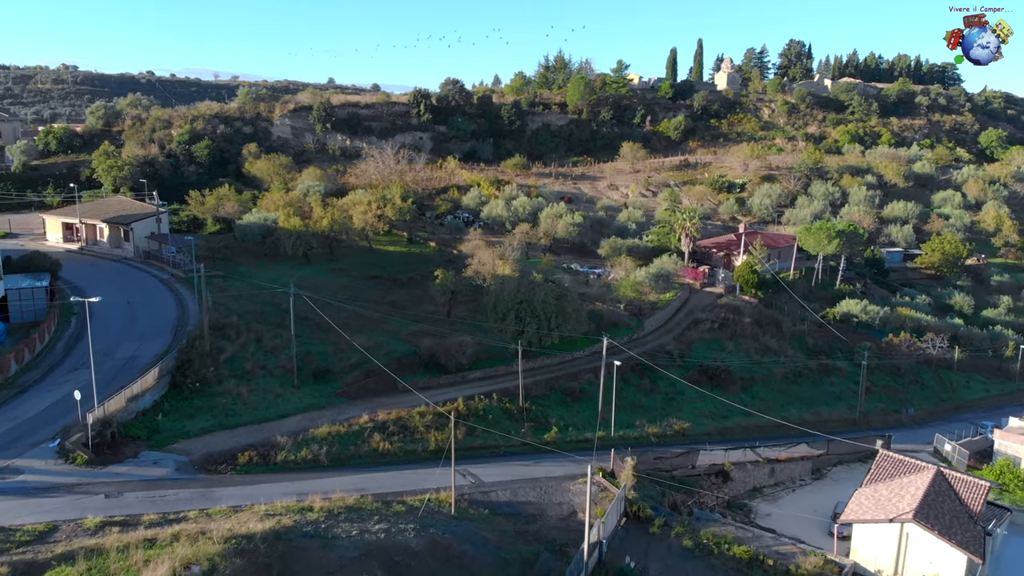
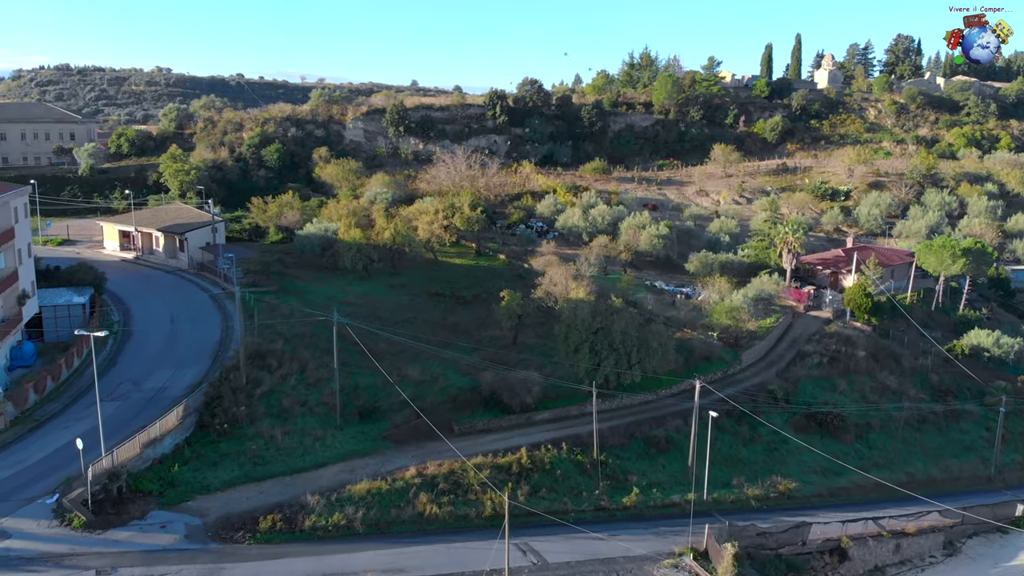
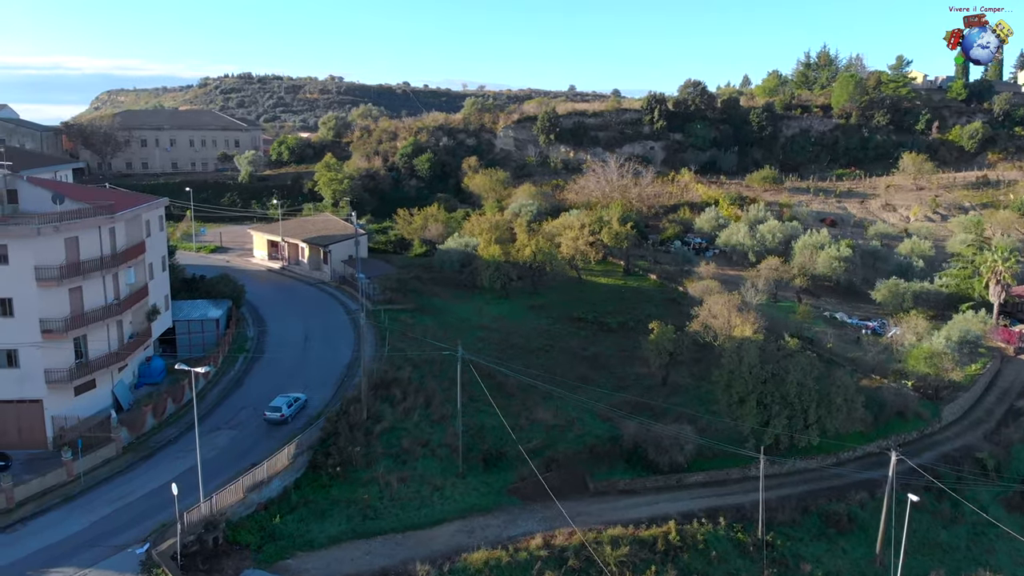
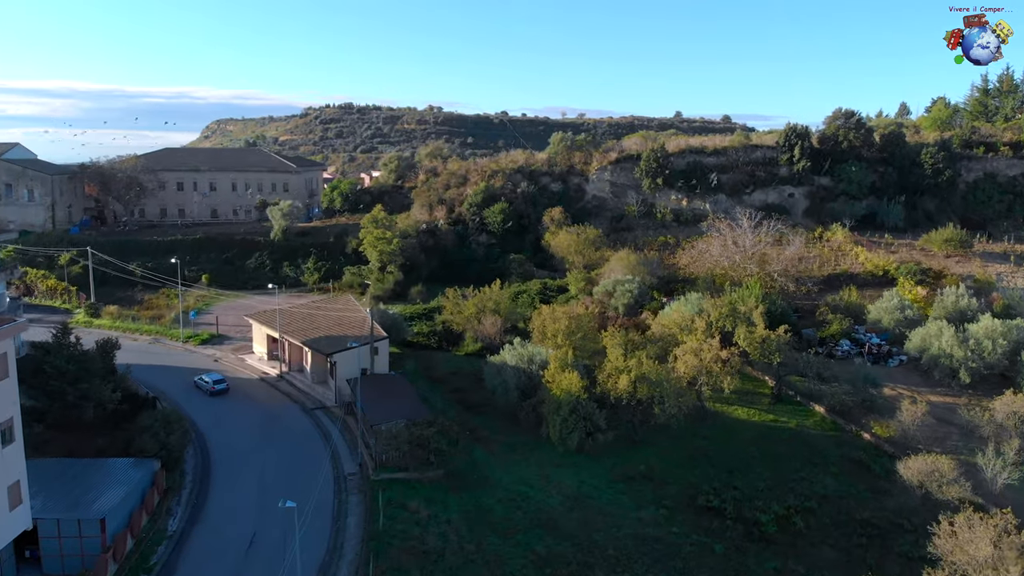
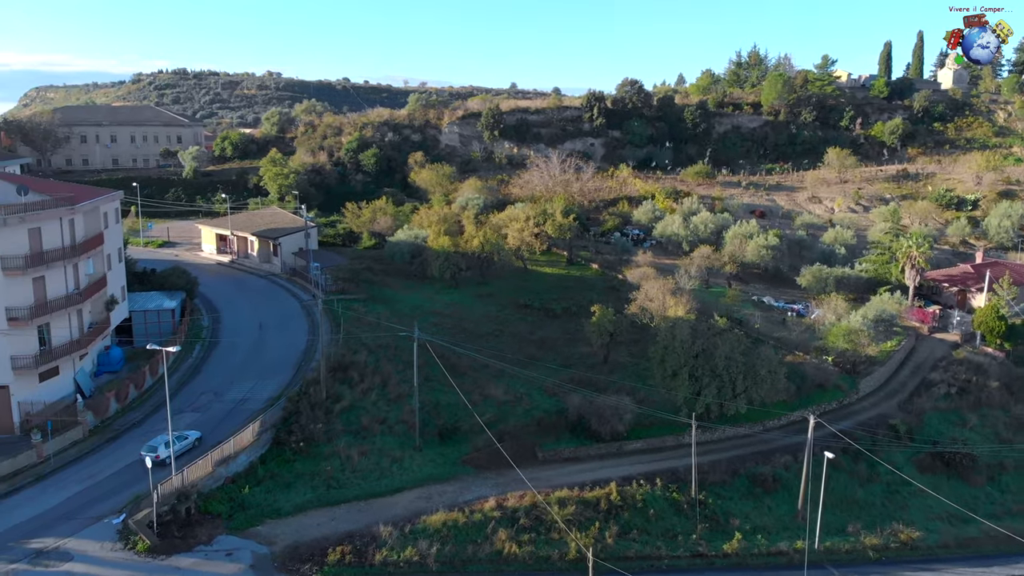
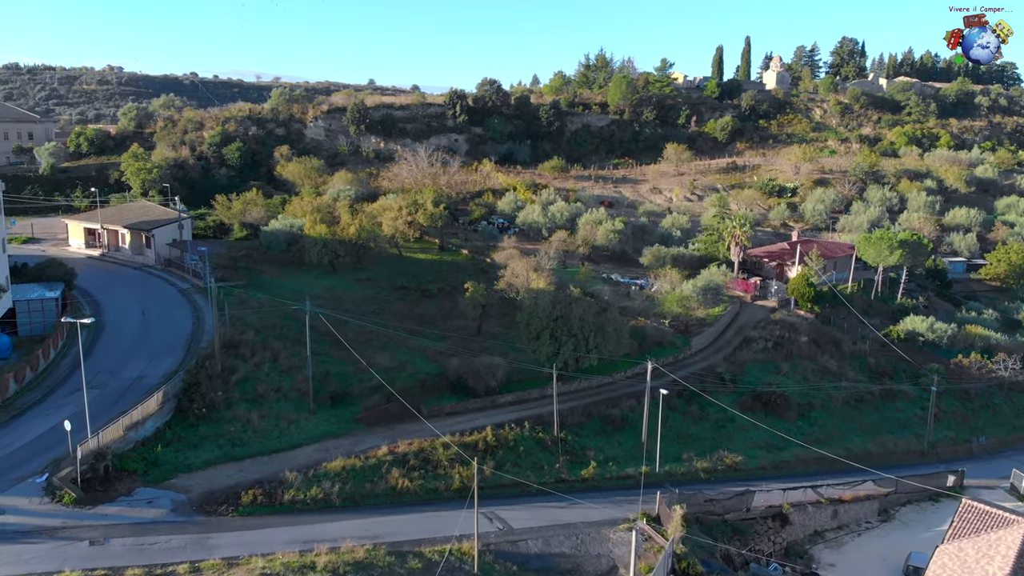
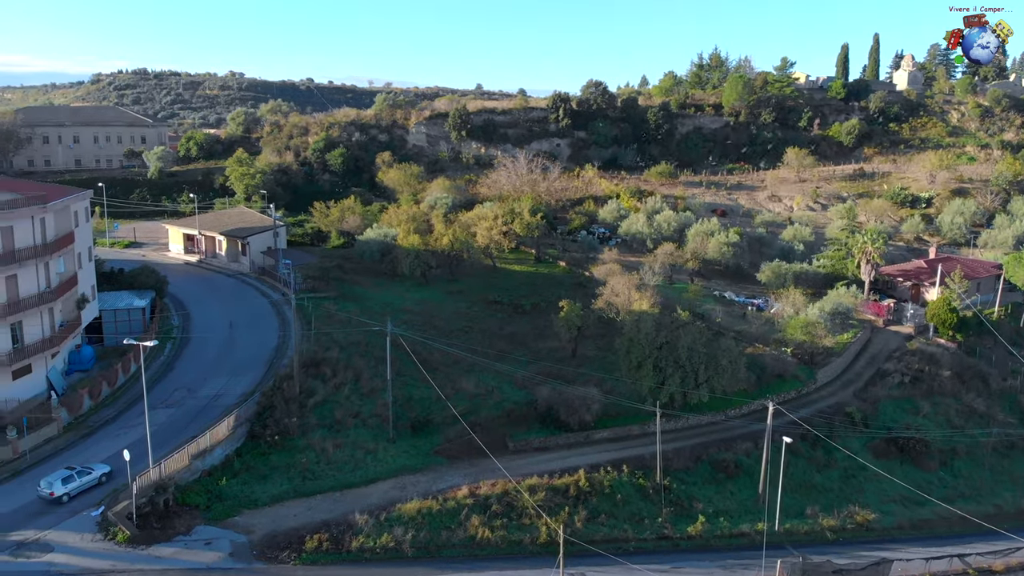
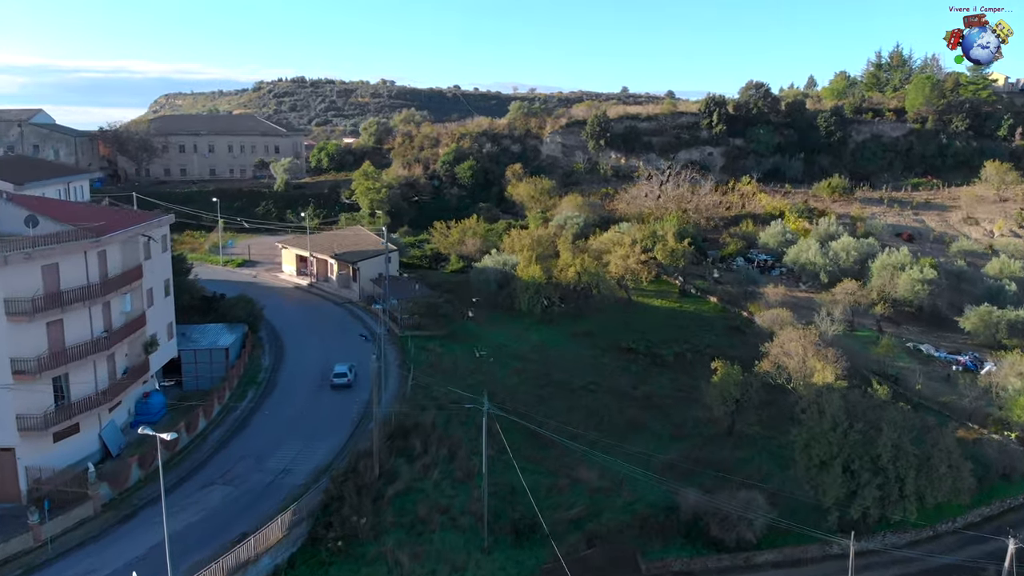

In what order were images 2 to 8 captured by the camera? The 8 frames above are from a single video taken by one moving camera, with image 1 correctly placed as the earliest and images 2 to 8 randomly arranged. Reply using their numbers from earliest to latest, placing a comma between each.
6, 2, 7, 5, 3, 8, 4
